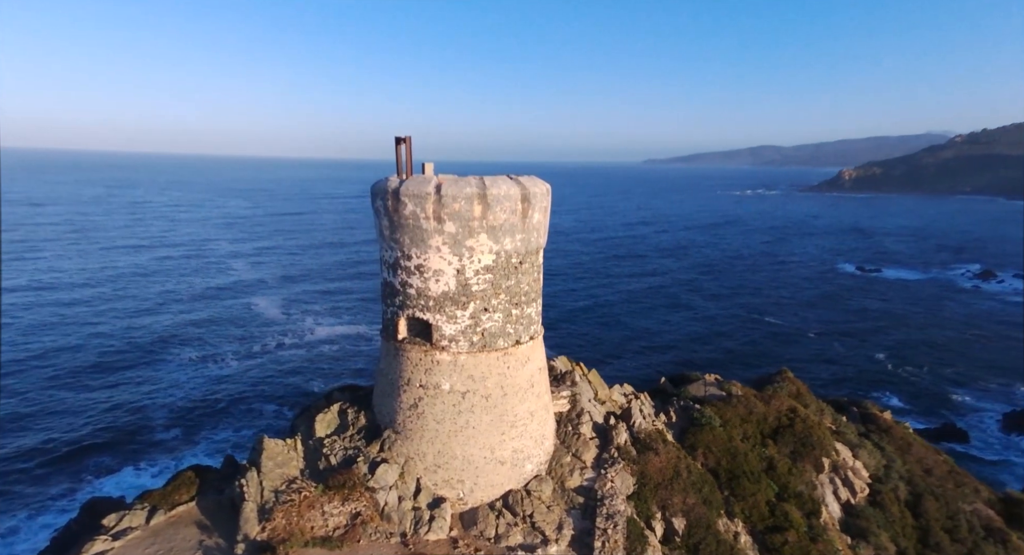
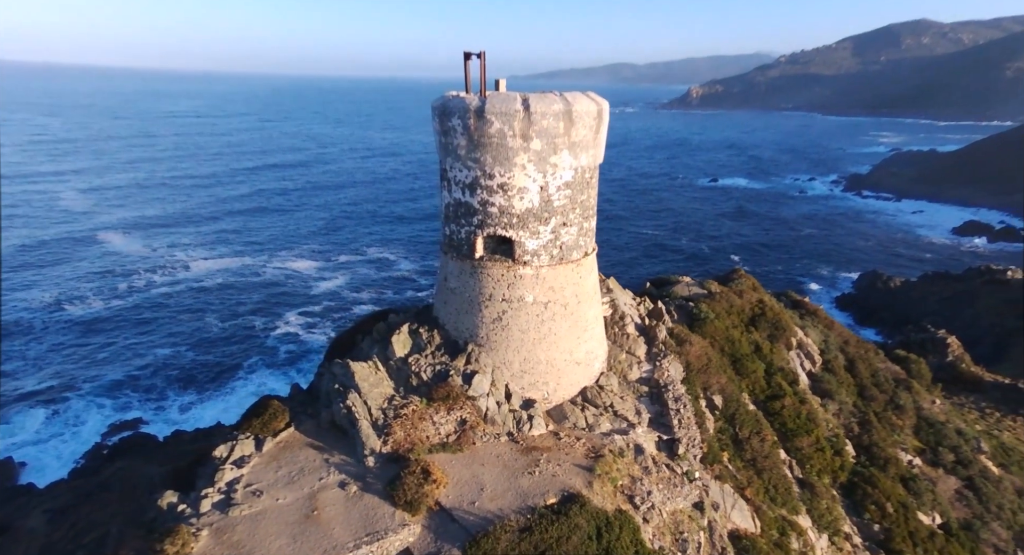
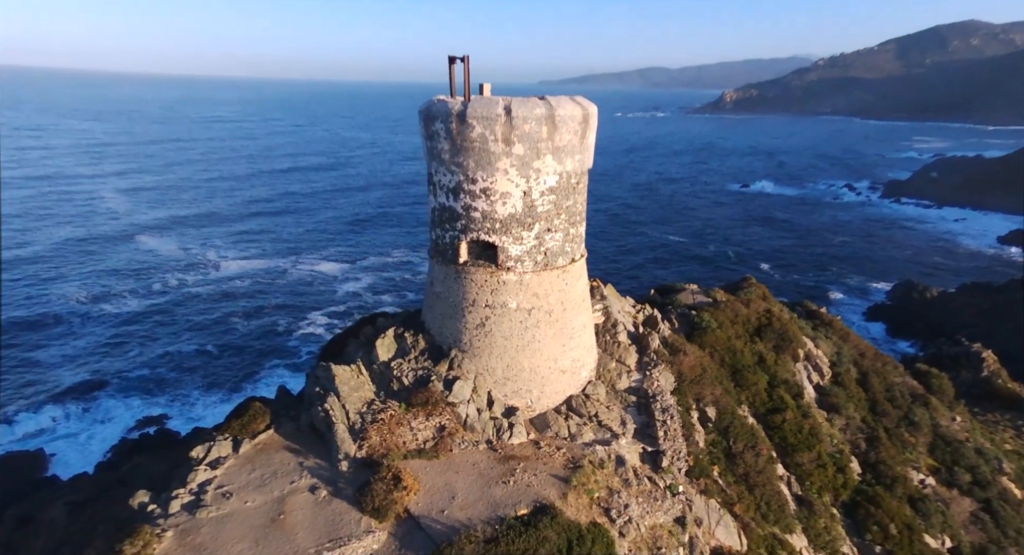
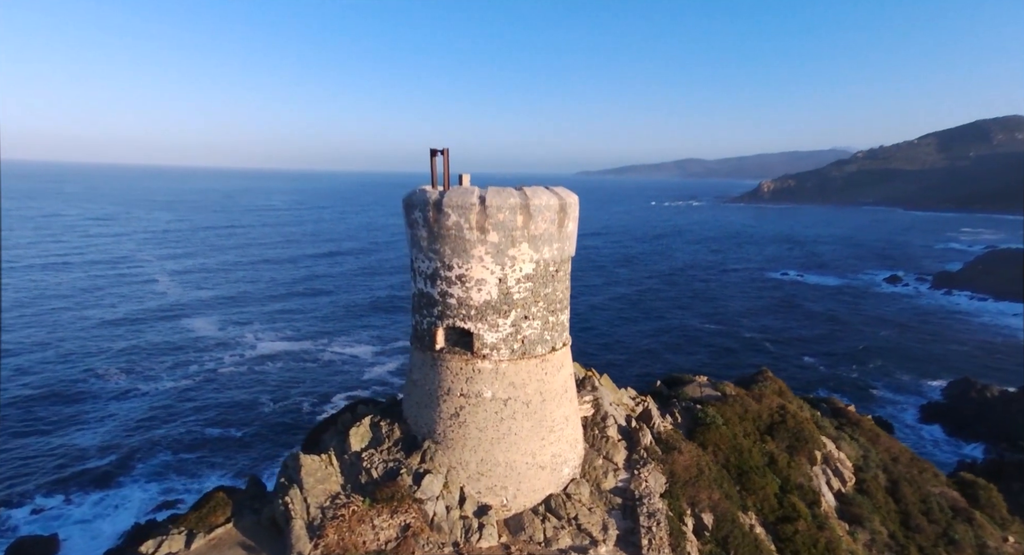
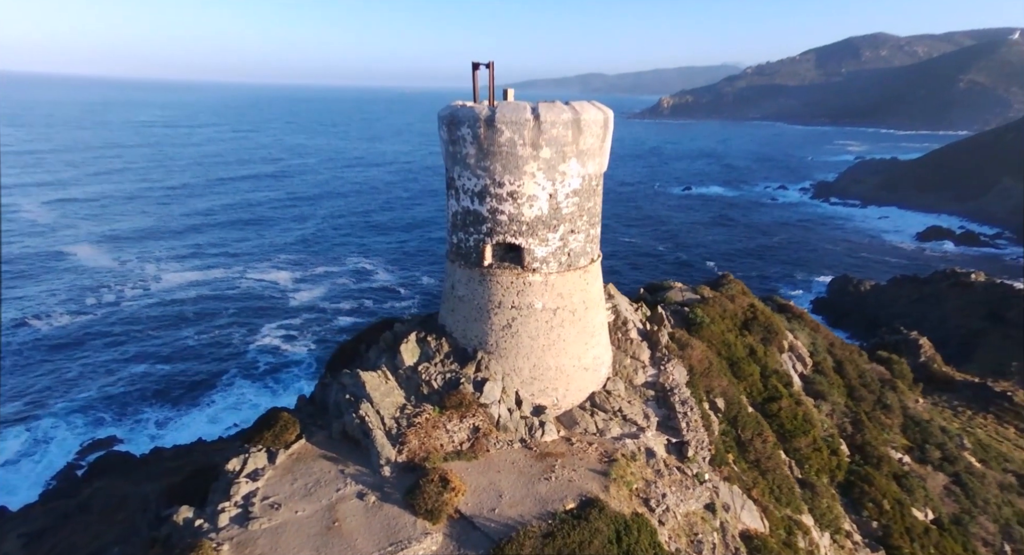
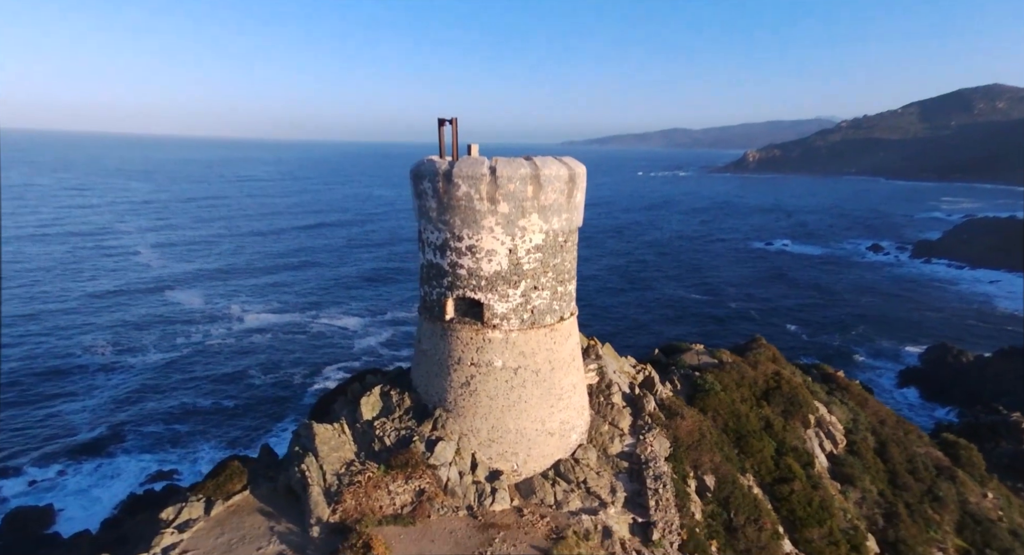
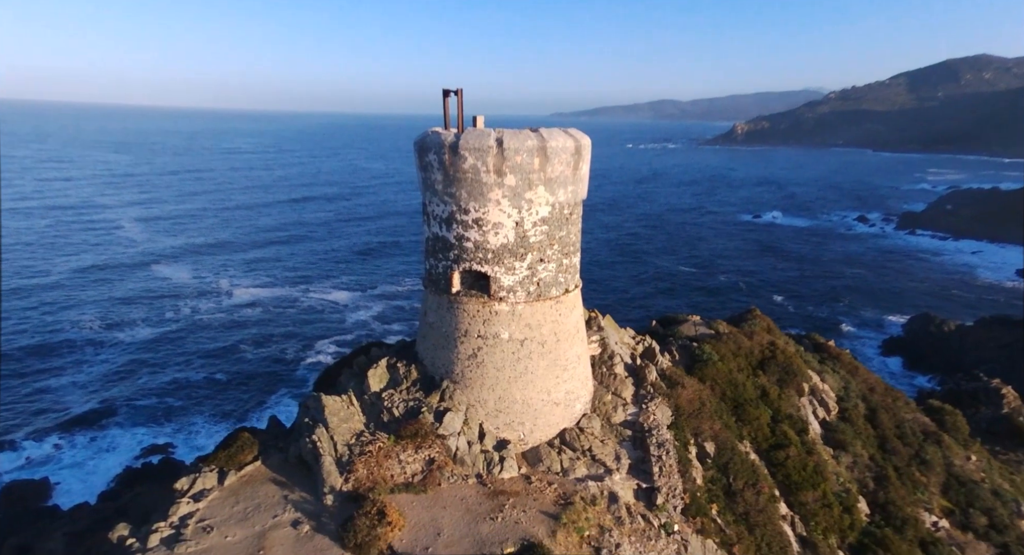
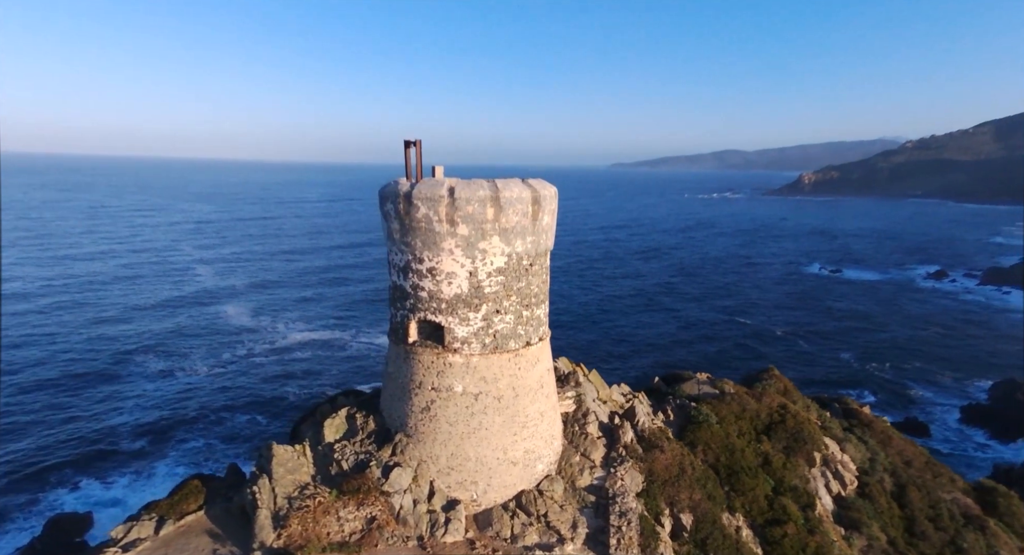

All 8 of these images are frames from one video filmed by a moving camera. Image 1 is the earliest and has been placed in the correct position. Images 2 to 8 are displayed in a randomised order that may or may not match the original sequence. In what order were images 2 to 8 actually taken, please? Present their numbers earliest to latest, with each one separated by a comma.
8, 4, 6, 7, 3, 2, 5
